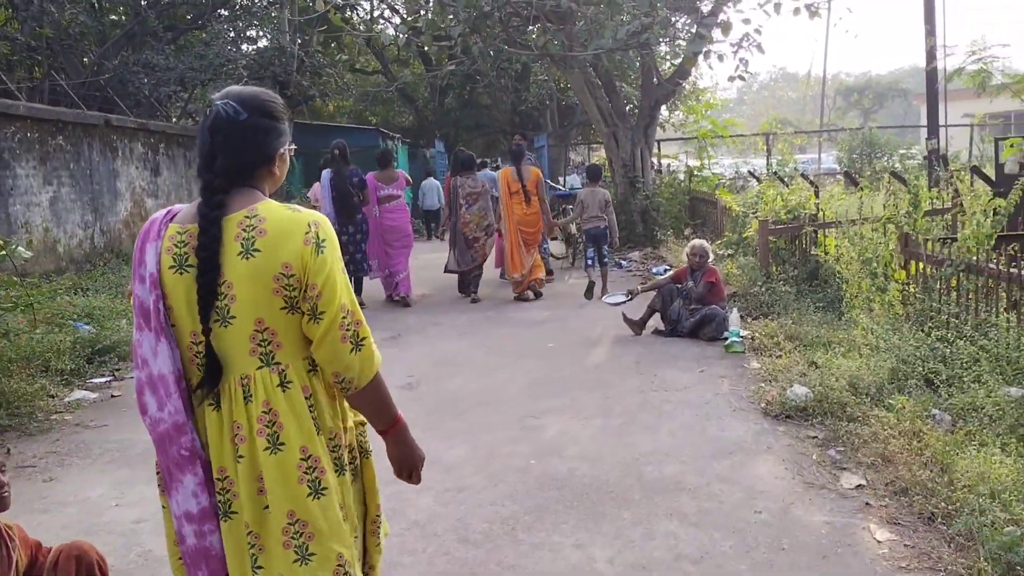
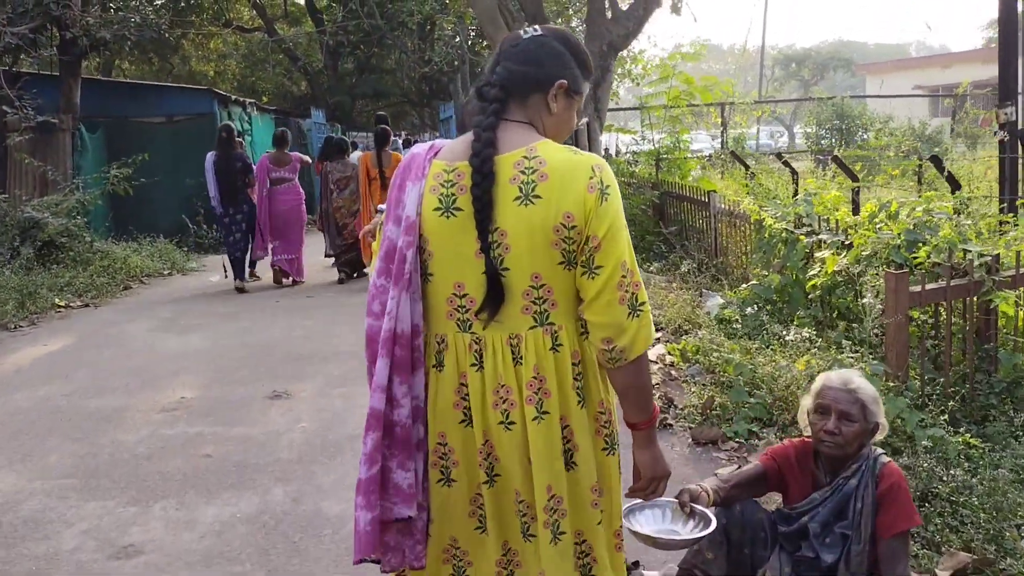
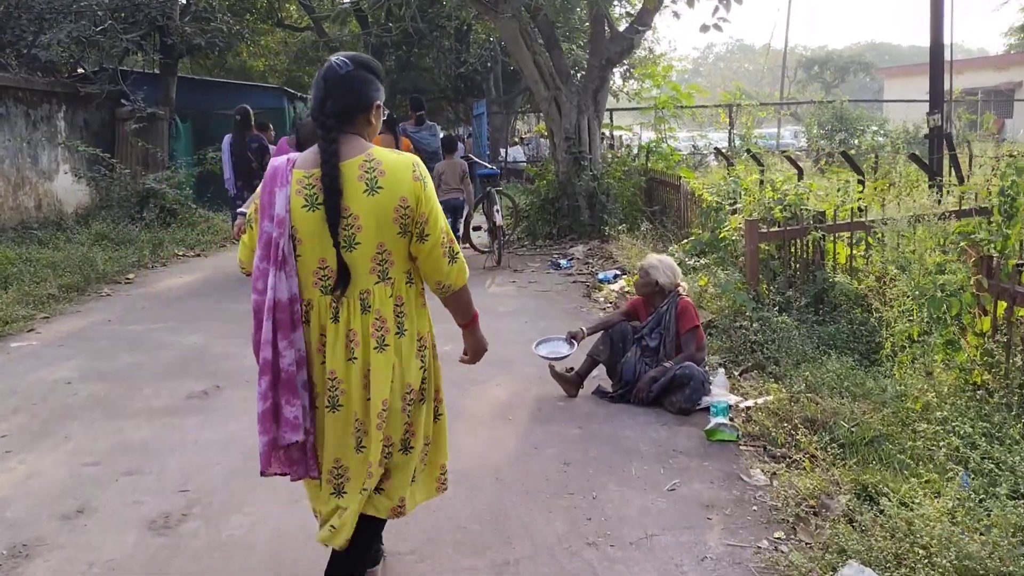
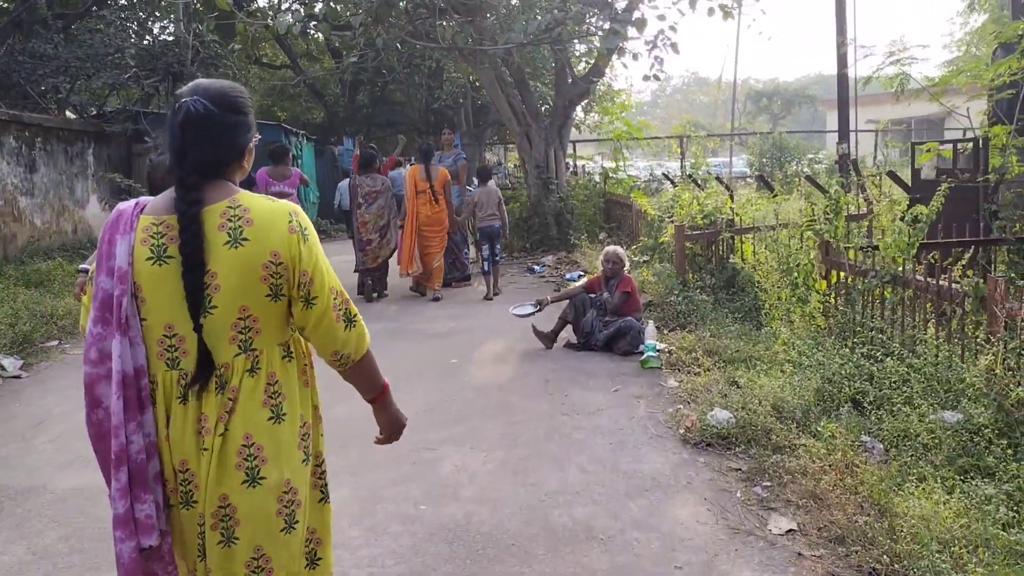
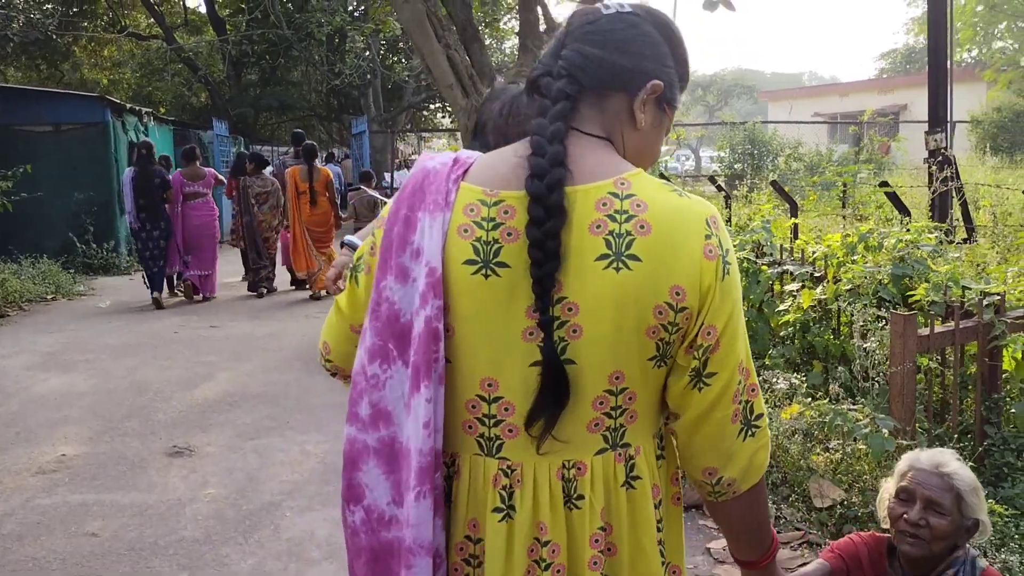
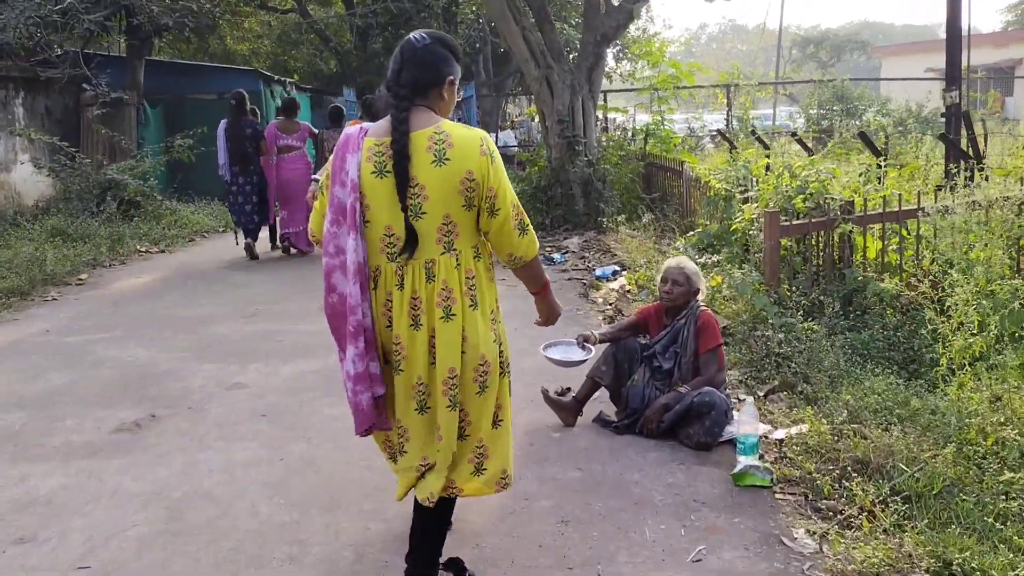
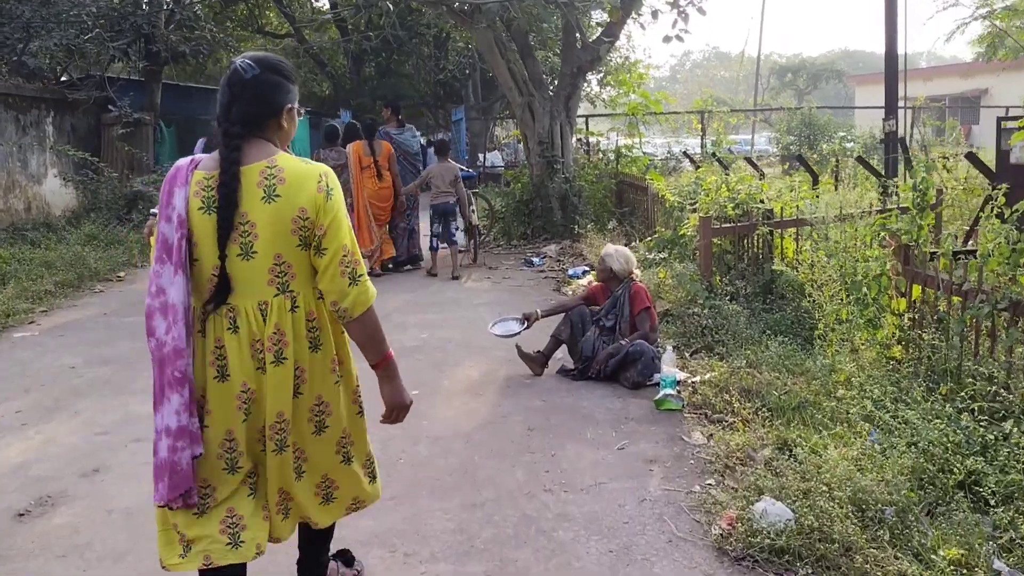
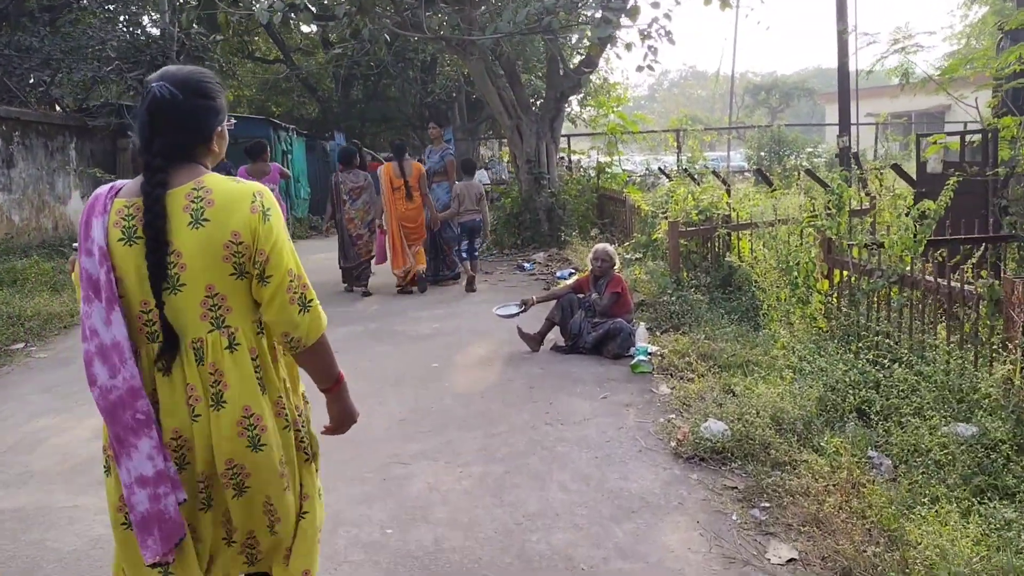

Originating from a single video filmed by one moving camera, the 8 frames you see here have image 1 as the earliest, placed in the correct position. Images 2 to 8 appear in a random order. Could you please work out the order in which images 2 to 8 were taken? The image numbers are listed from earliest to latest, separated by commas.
4, 8, 7, 3, 6, 2, 5
